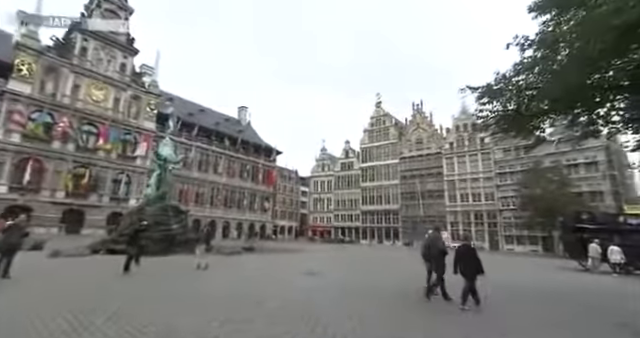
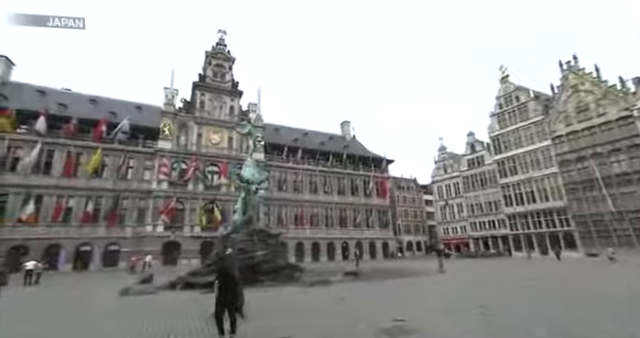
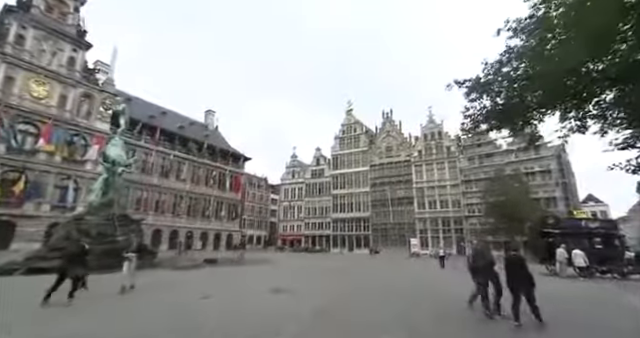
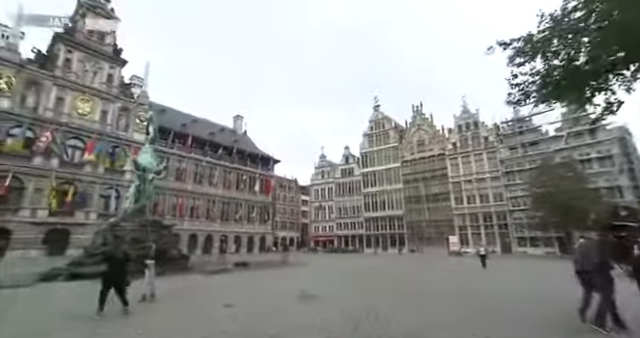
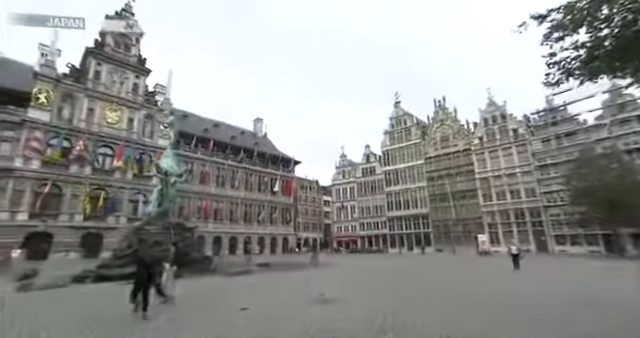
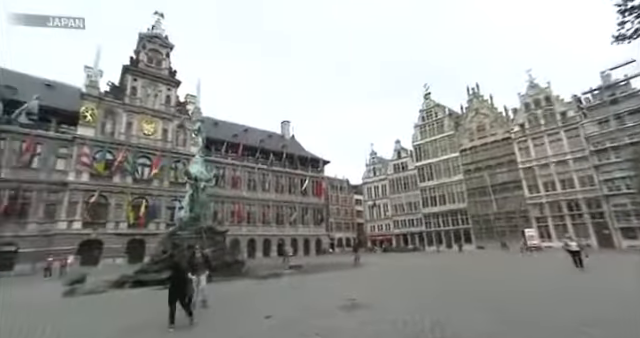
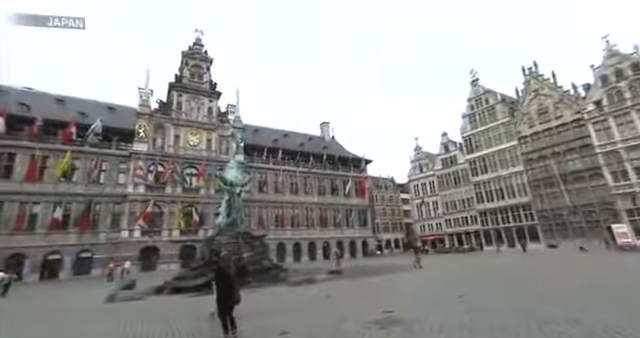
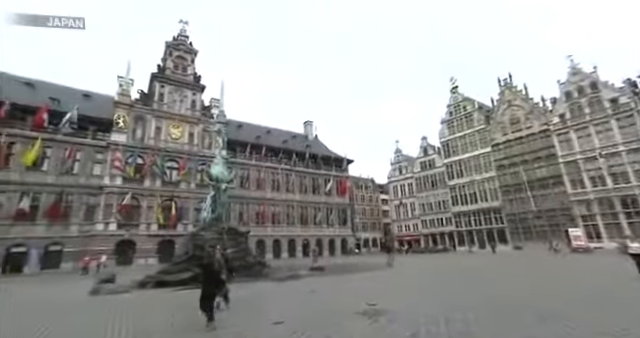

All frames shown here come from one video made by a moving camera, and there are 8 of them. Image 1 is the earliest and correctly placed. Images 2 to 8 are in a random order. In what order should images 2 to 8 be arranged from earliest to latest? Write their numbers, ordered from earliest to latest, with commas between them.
3, 4, 5, 6, 8, 7, 2
